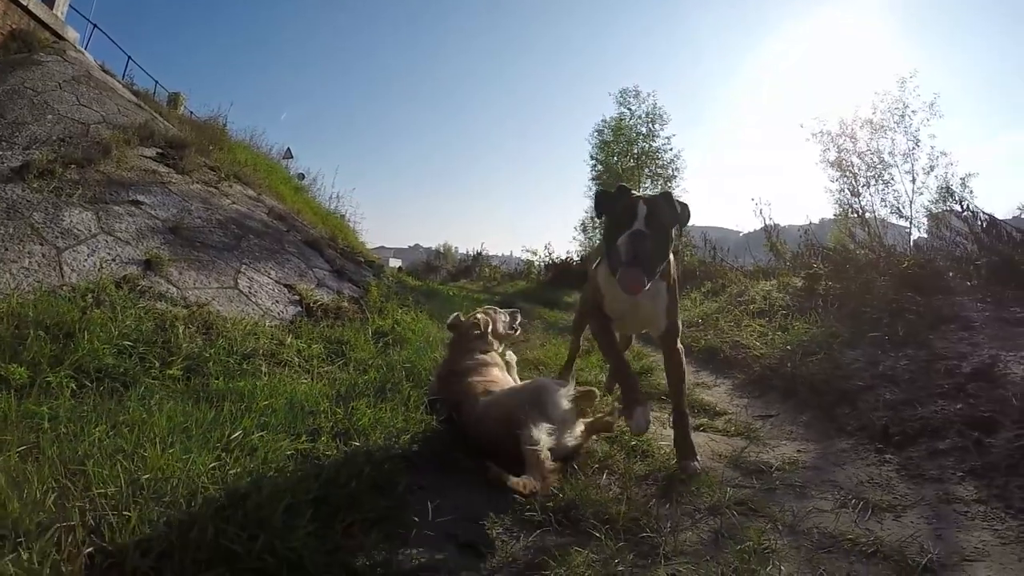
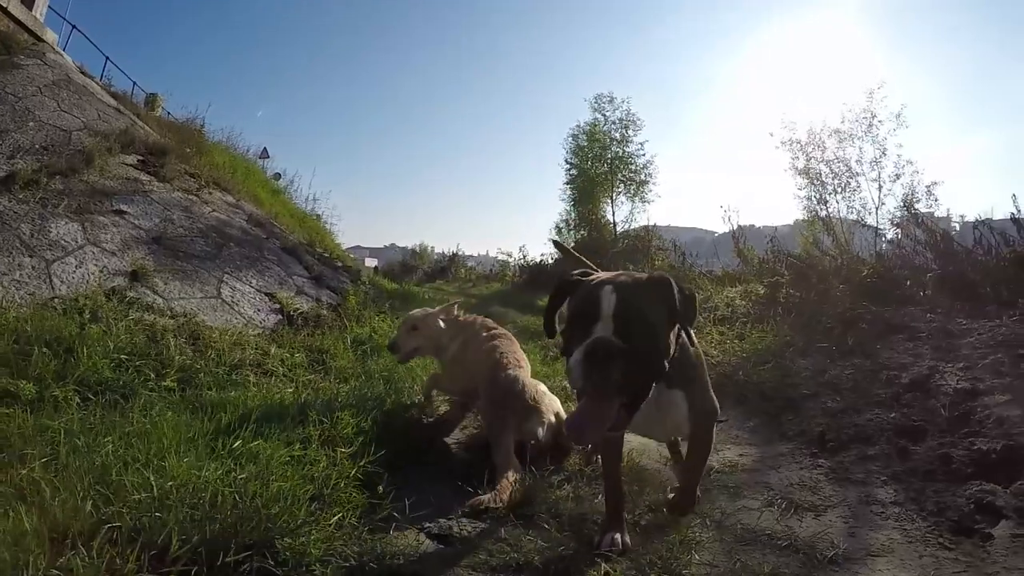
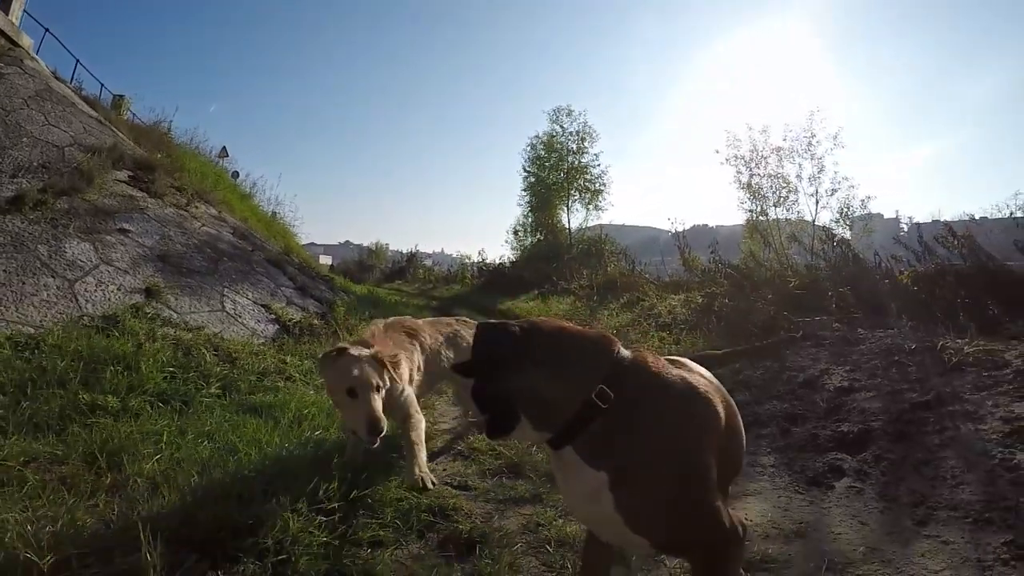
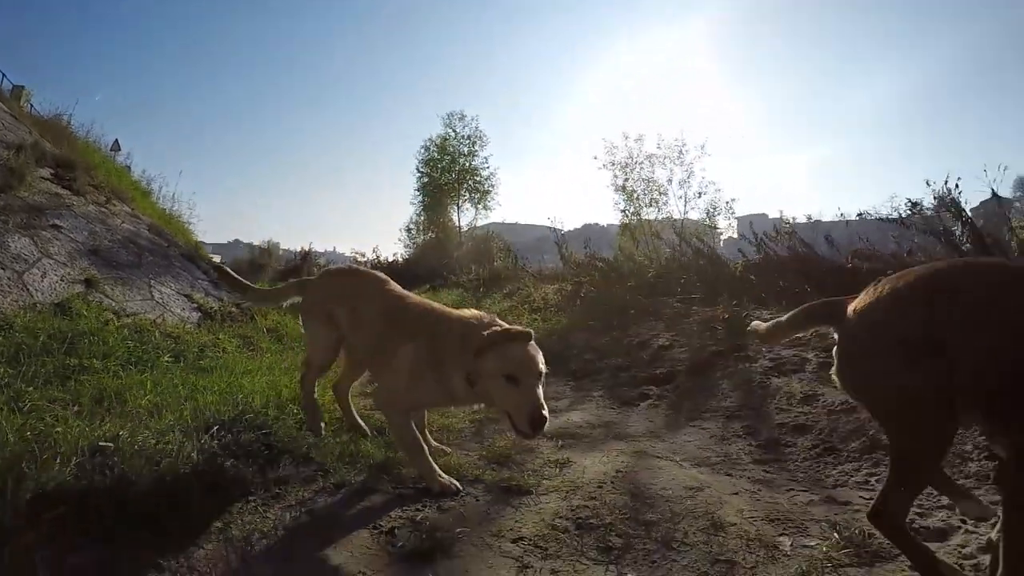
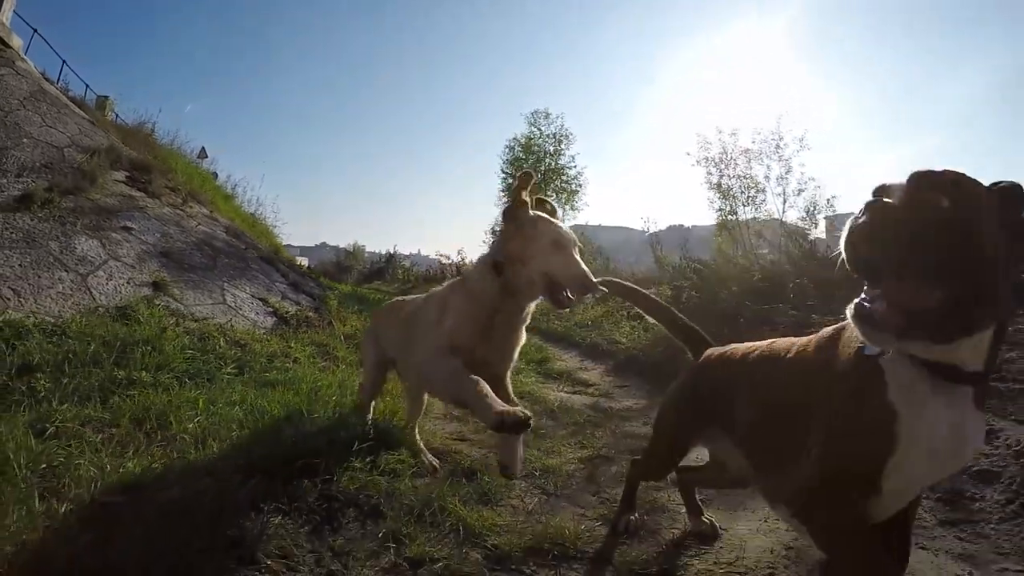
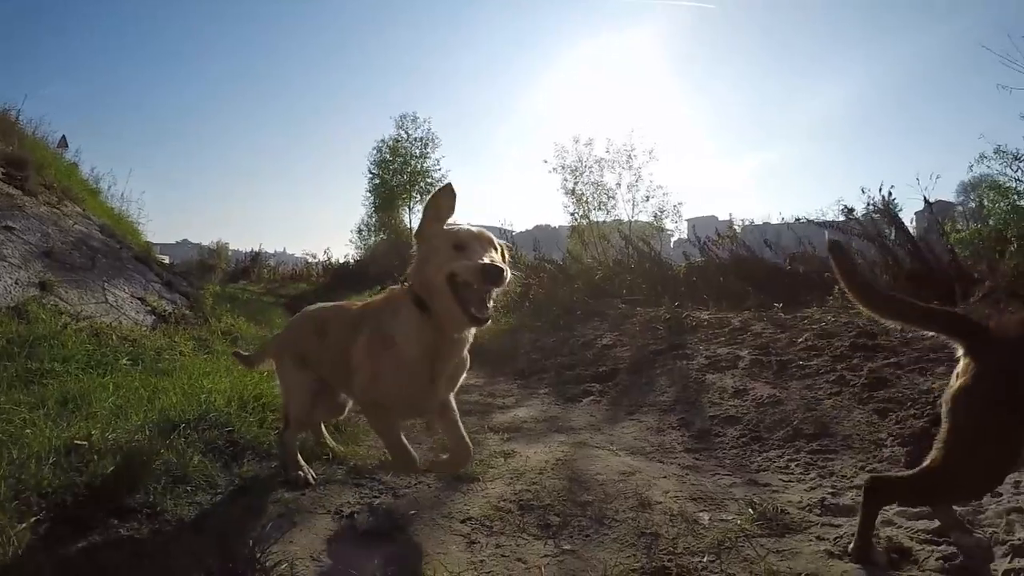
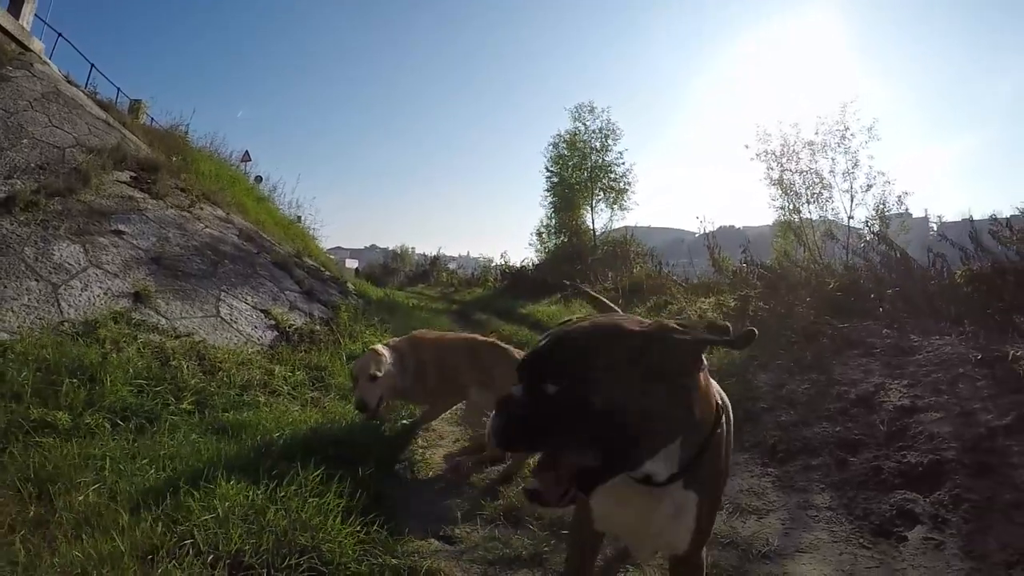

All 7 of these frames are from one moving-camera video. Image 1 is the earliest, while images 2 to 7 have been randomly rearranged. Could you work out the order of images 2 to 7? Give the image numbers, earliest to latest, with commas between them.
2, 7, 3, 5, 4, 6
